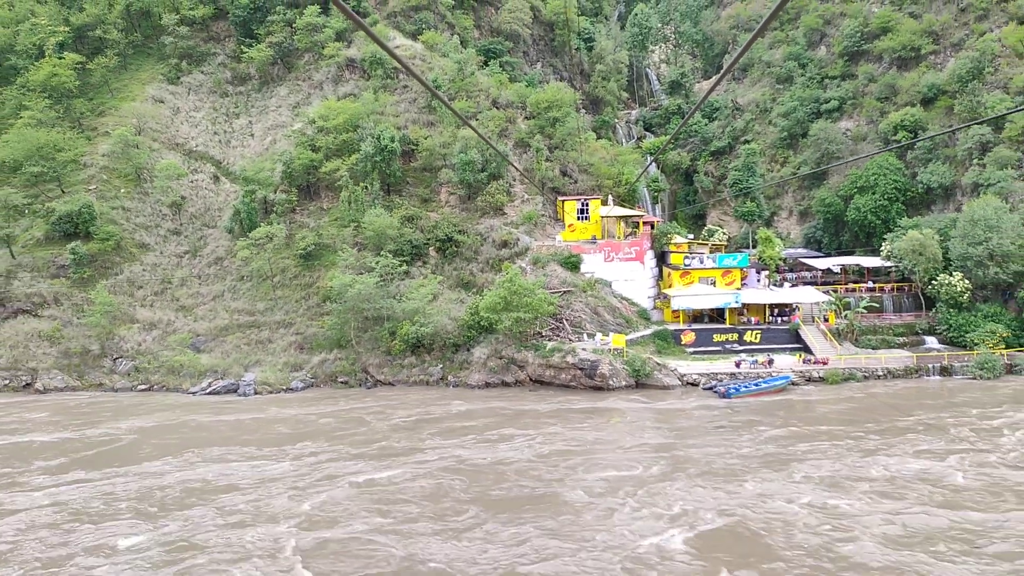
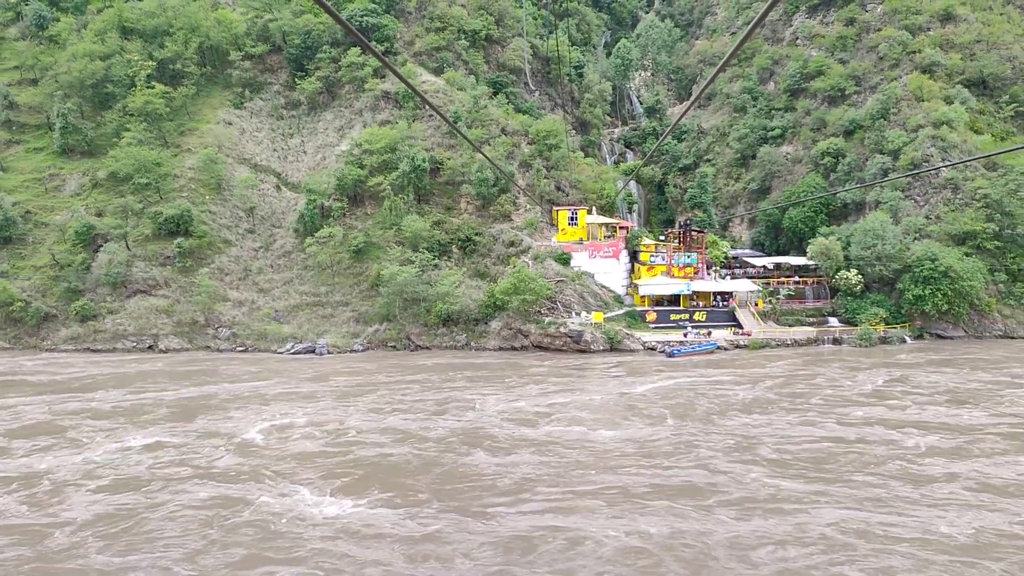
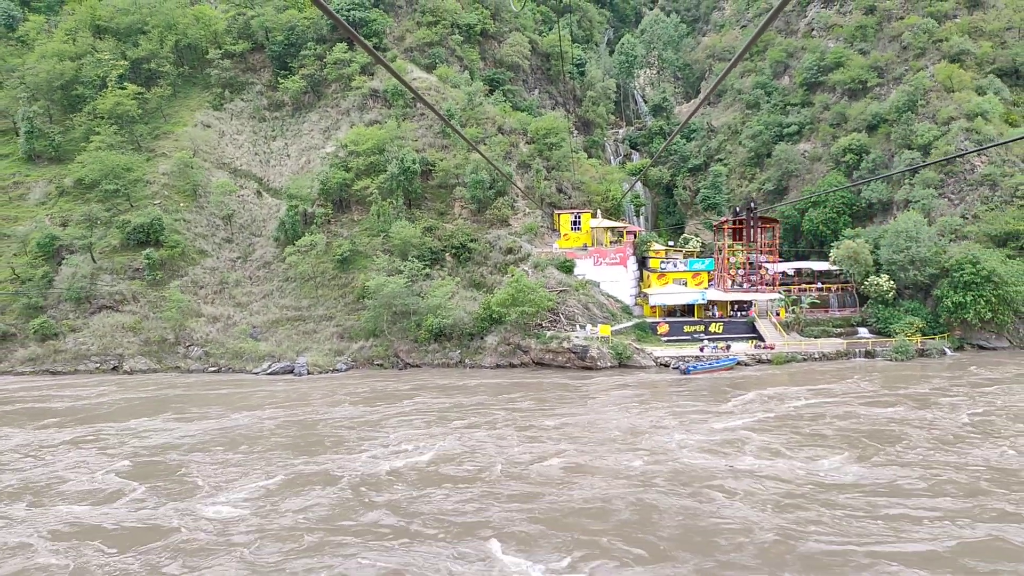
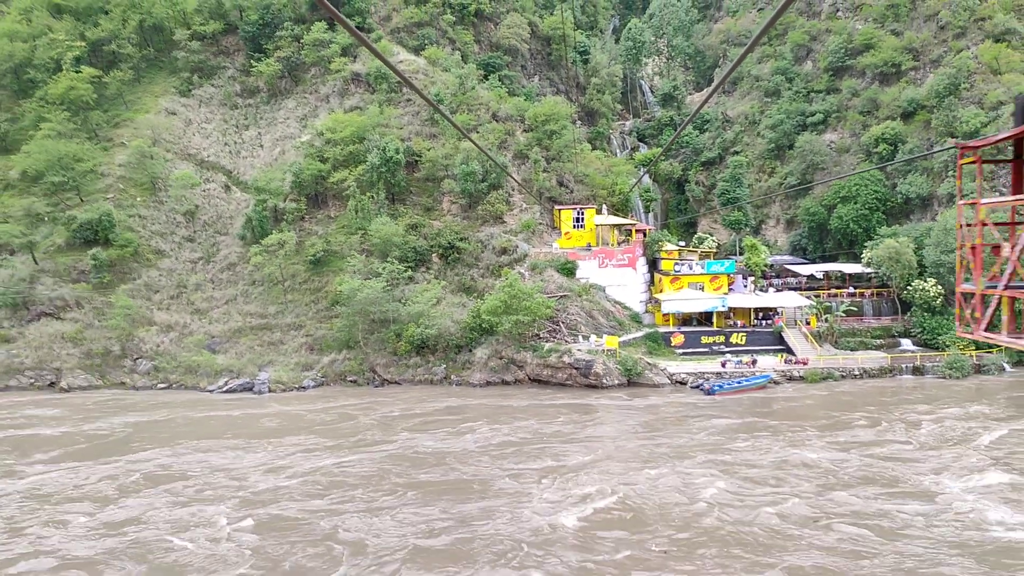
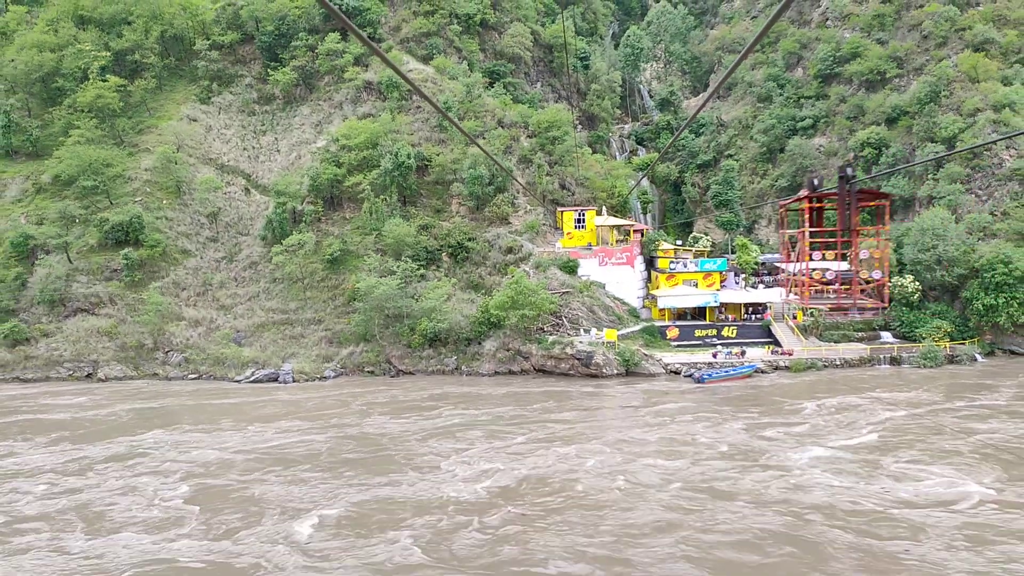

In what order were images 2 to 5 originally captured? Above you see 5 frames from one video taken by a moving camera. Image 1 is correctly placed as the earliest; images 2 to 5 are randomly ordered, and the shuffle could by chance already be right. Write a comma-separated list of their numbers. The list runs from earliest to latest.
4, 5, 3, 2
